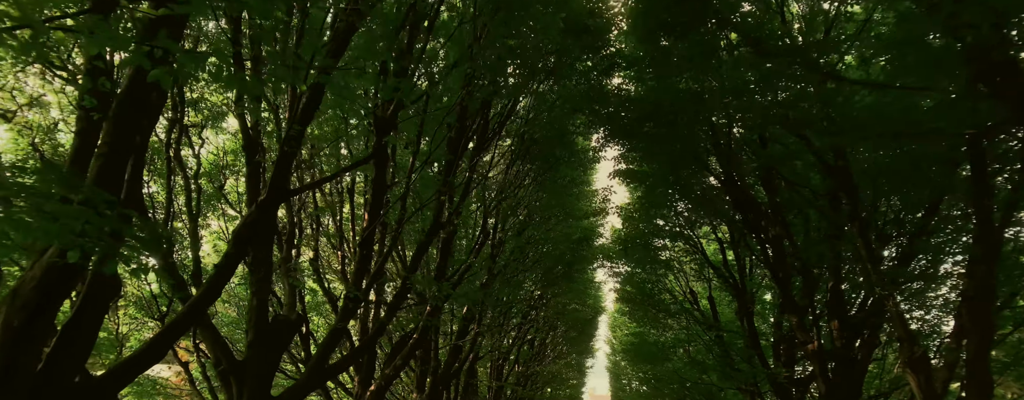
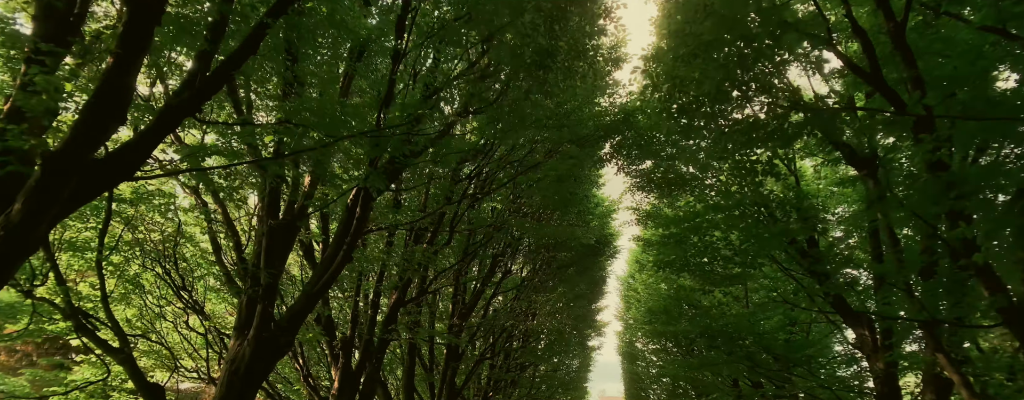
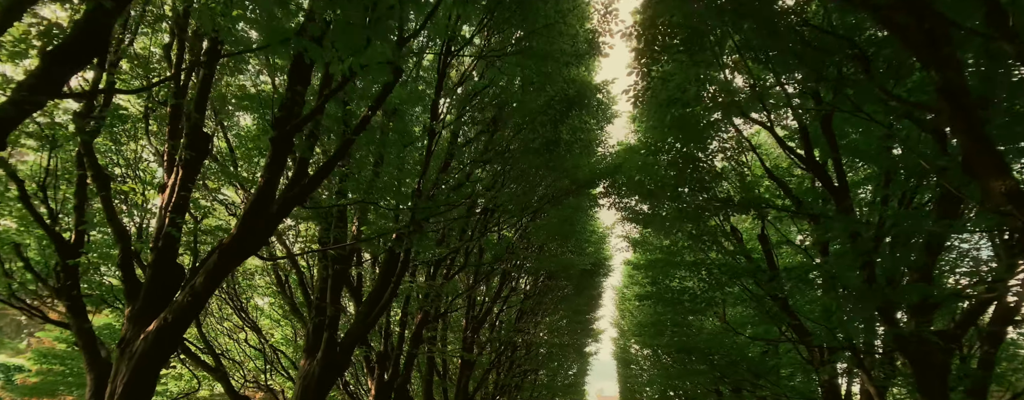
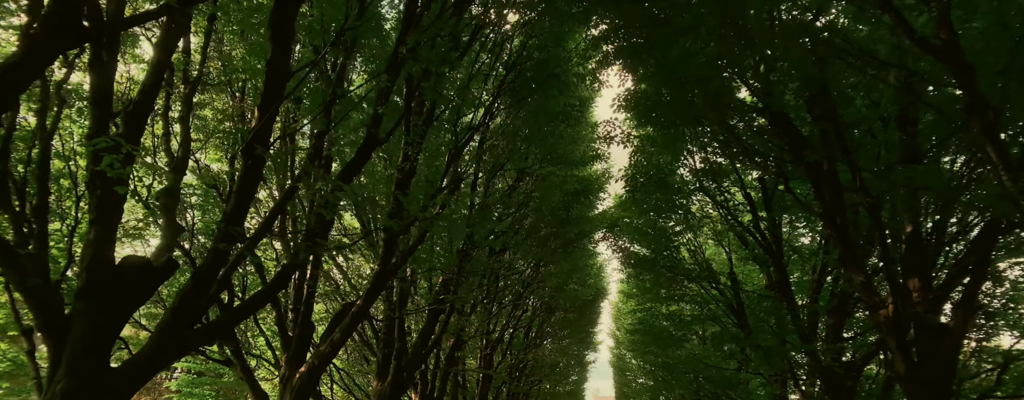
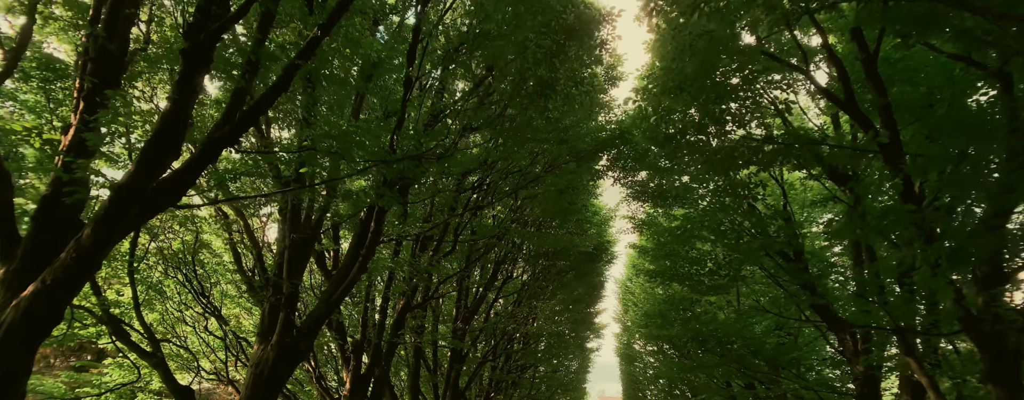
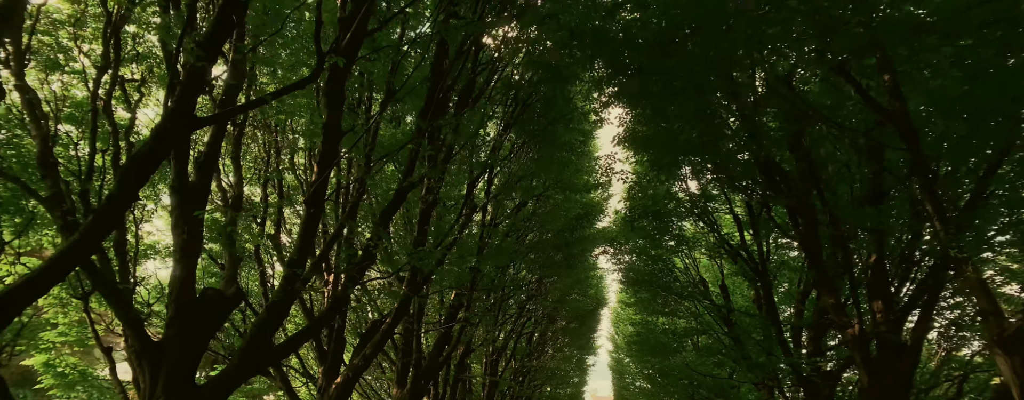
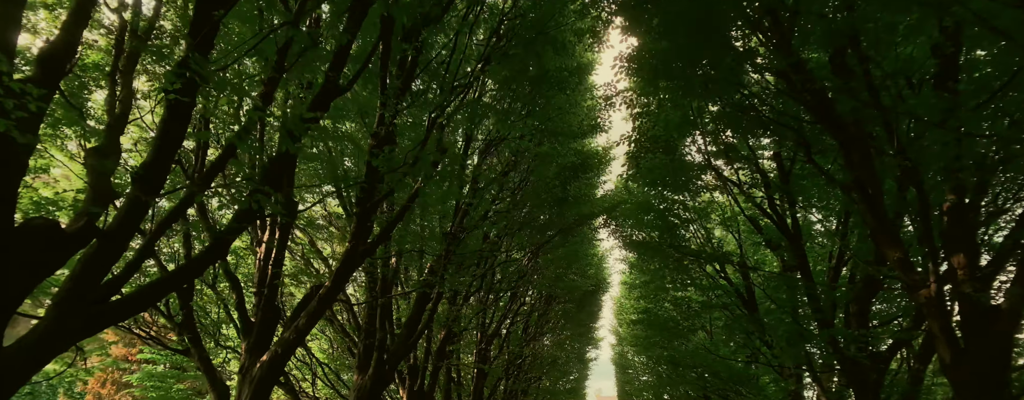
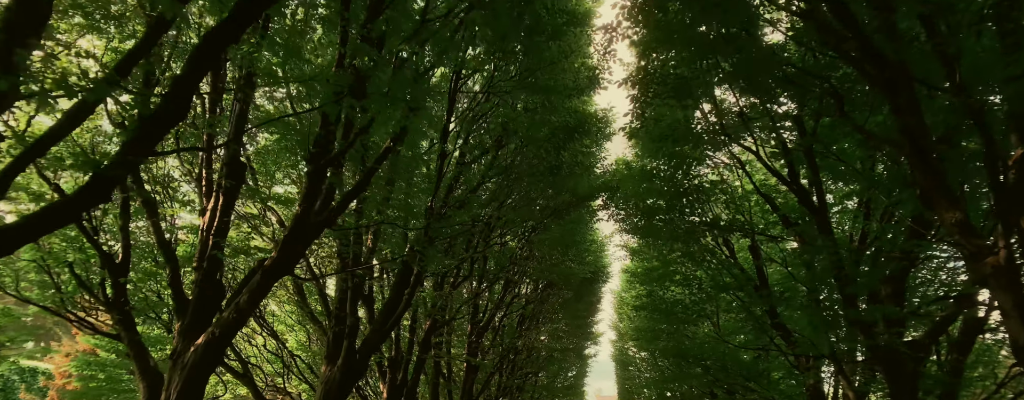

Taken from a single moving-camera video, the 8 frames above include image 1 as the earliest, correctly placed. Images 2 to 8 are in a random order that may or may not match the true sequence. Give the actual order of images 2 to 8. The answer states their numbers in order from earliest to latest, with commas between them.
6, 4, 7, 8, 3, 5, 2
